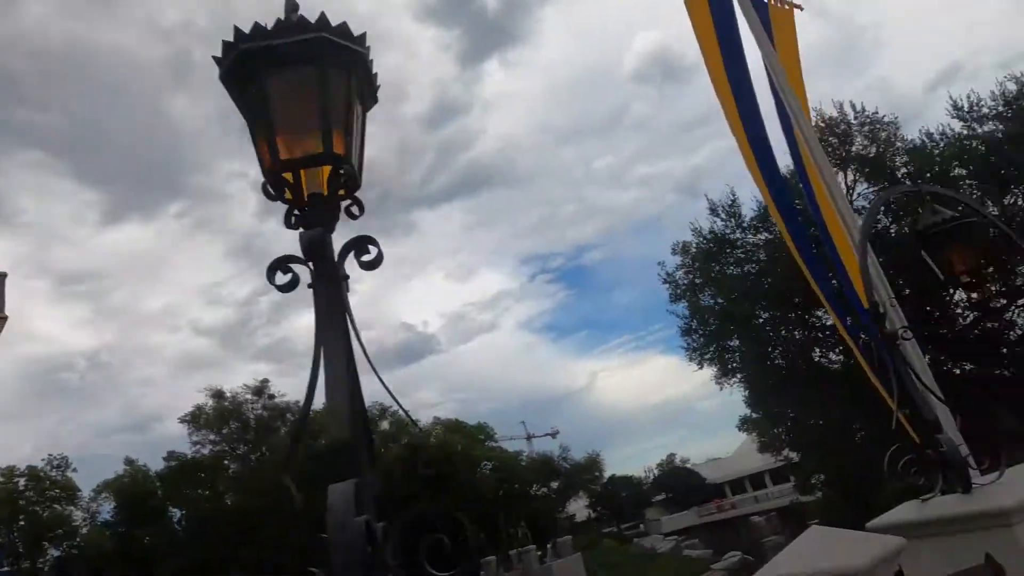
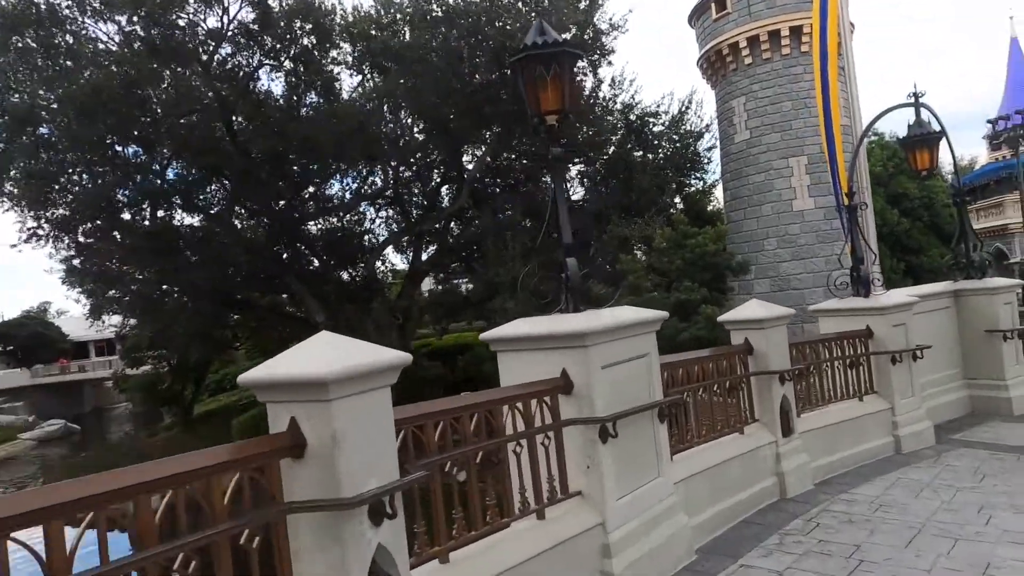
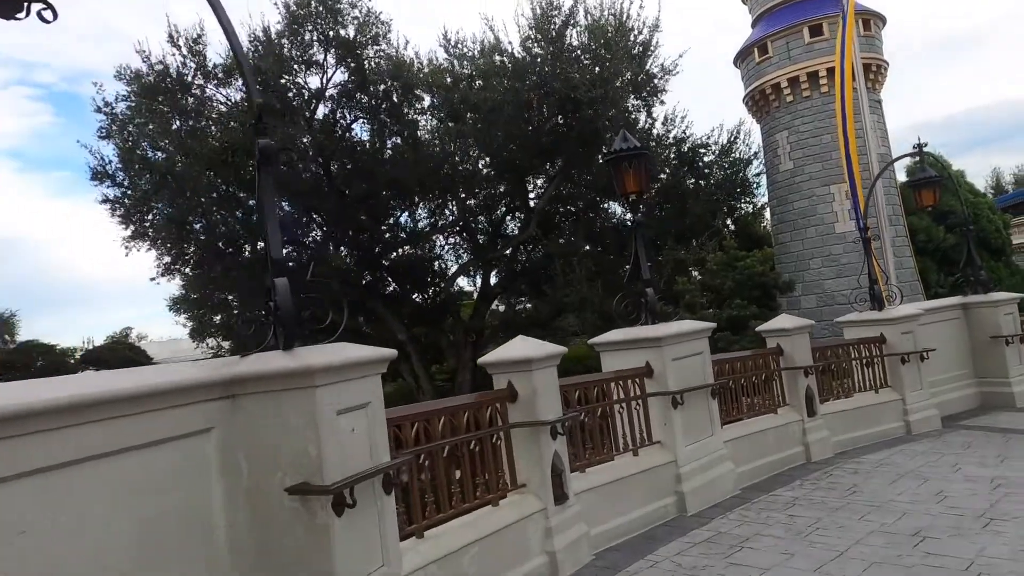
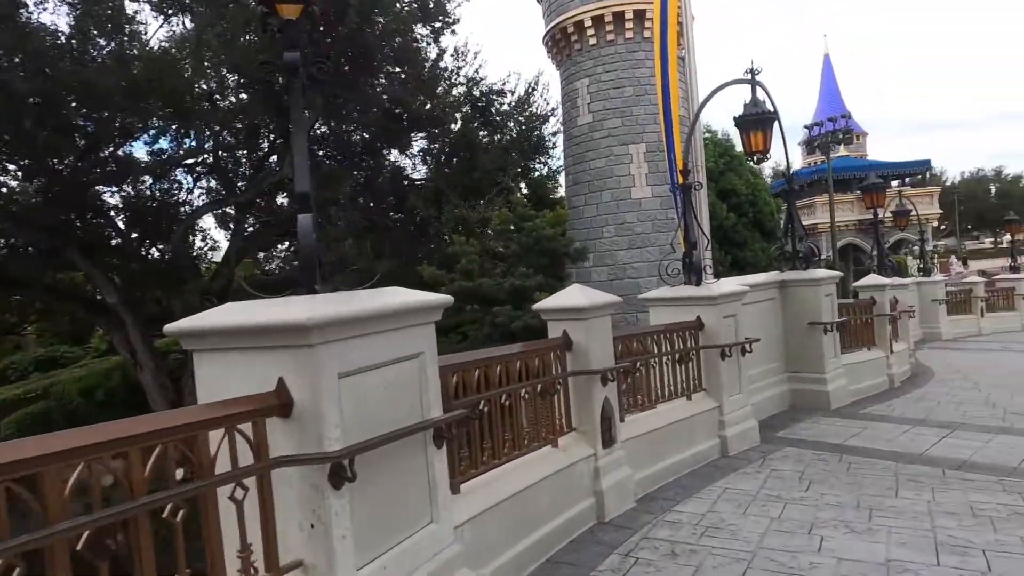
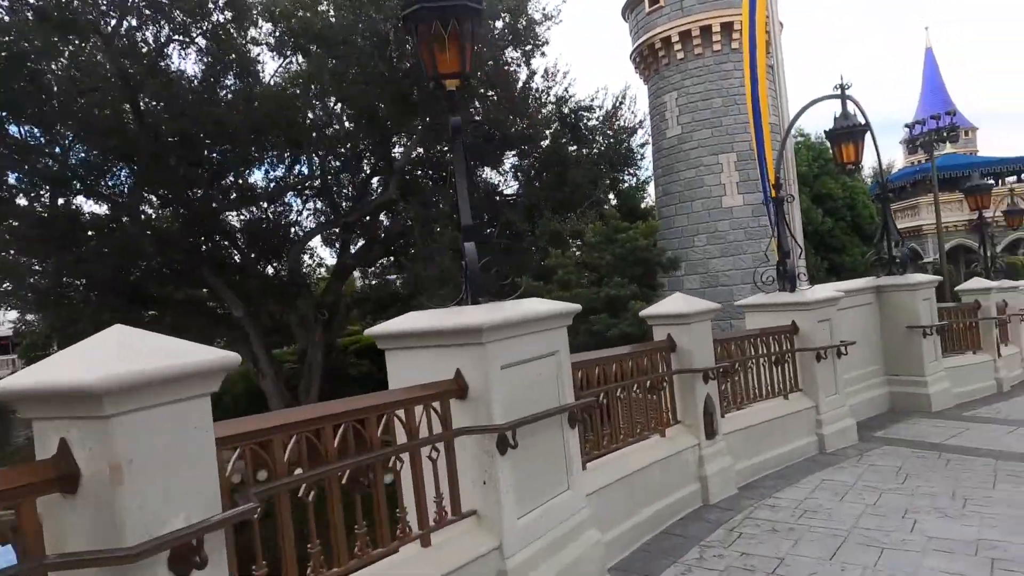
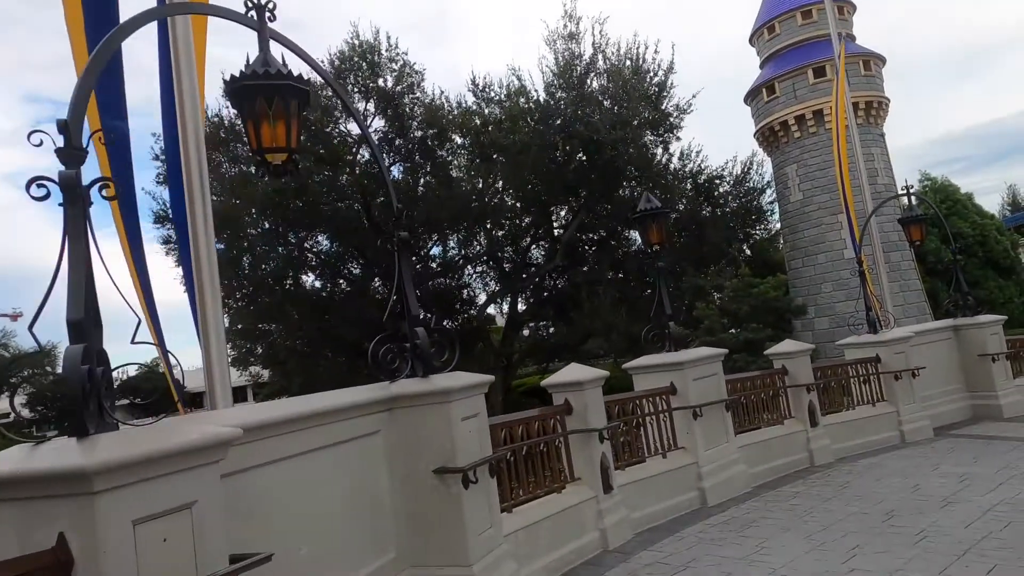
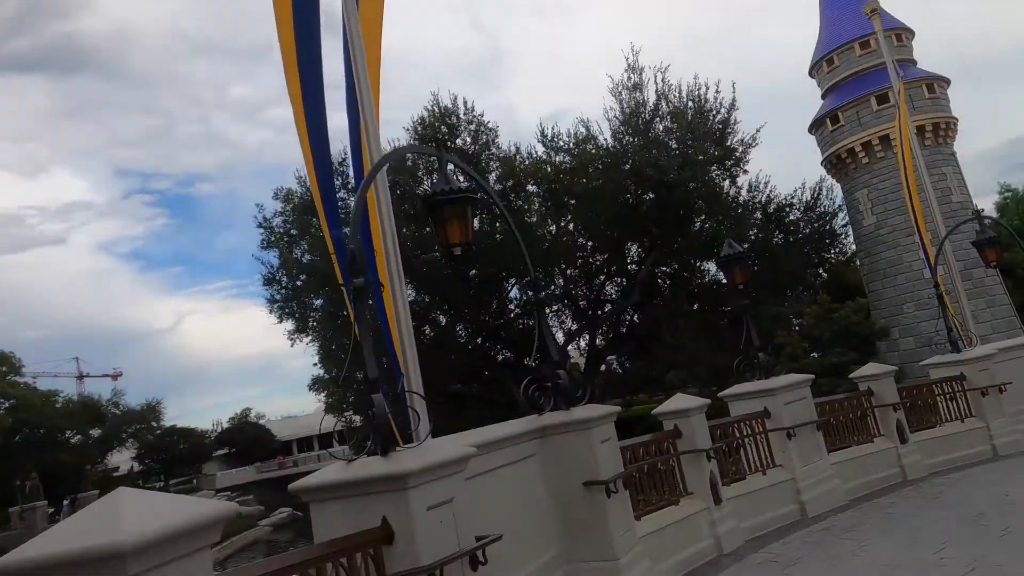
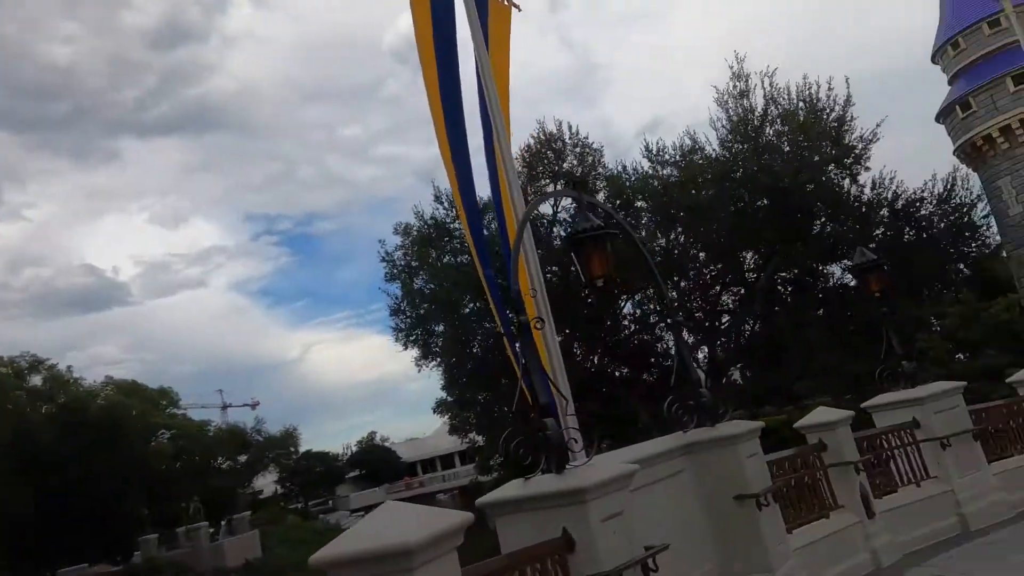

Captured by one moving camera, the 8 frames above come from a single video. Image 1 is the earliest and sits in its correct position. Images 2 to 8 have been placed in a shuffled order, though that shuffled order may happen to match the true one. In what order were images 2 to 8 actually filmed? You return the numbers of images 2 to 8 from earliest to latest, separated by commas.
8, 7, 6, 3, 2, 5, 4
